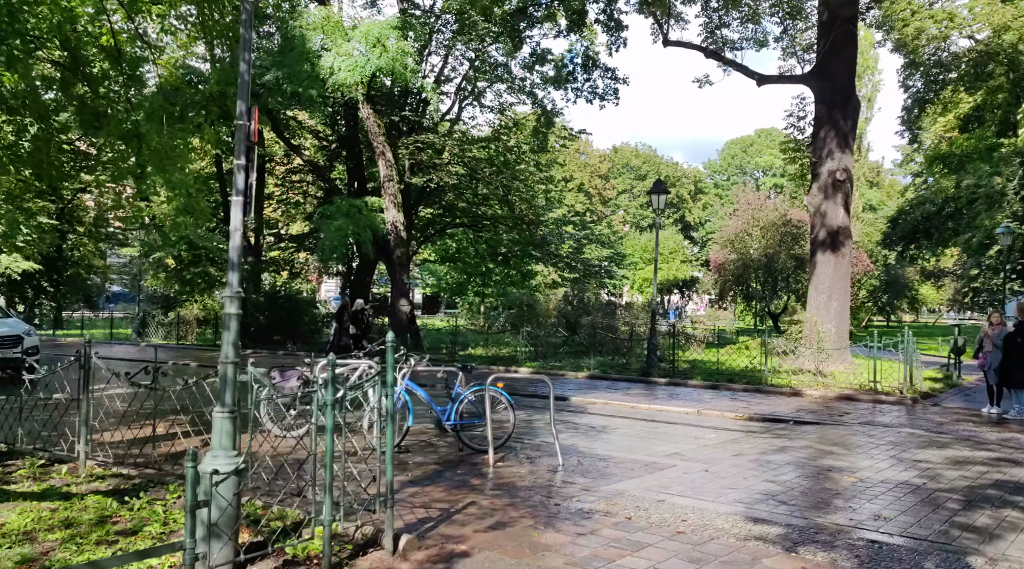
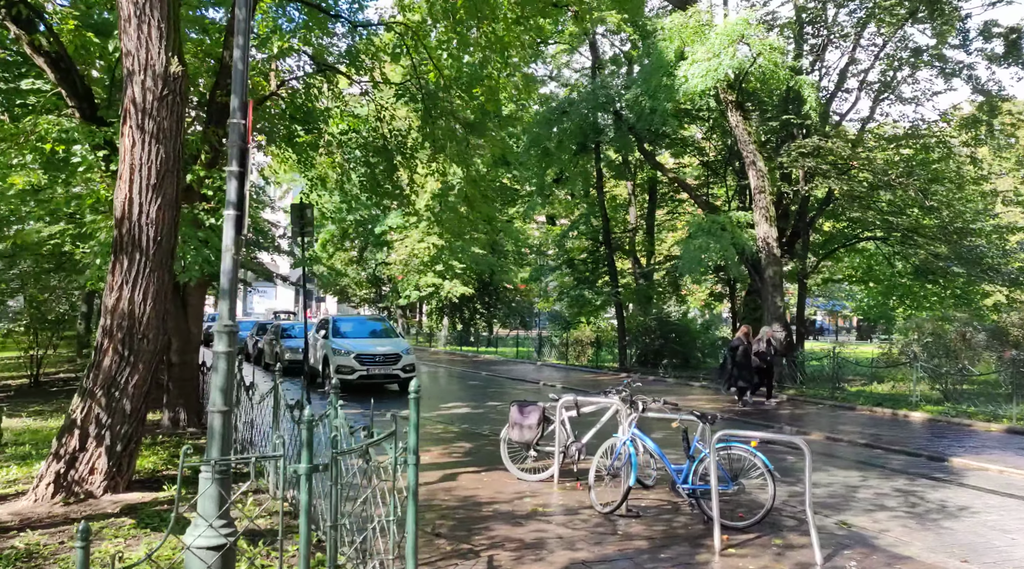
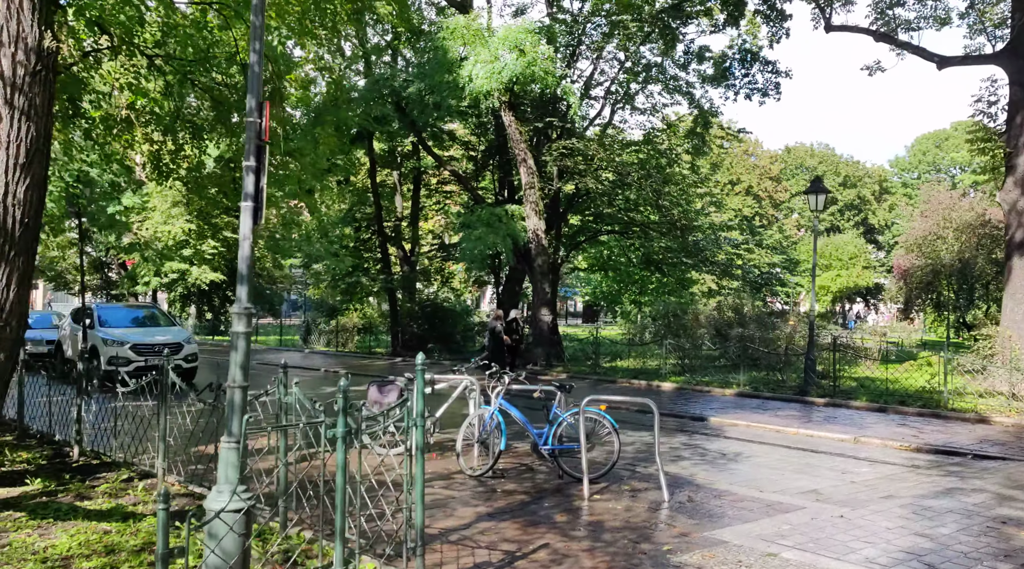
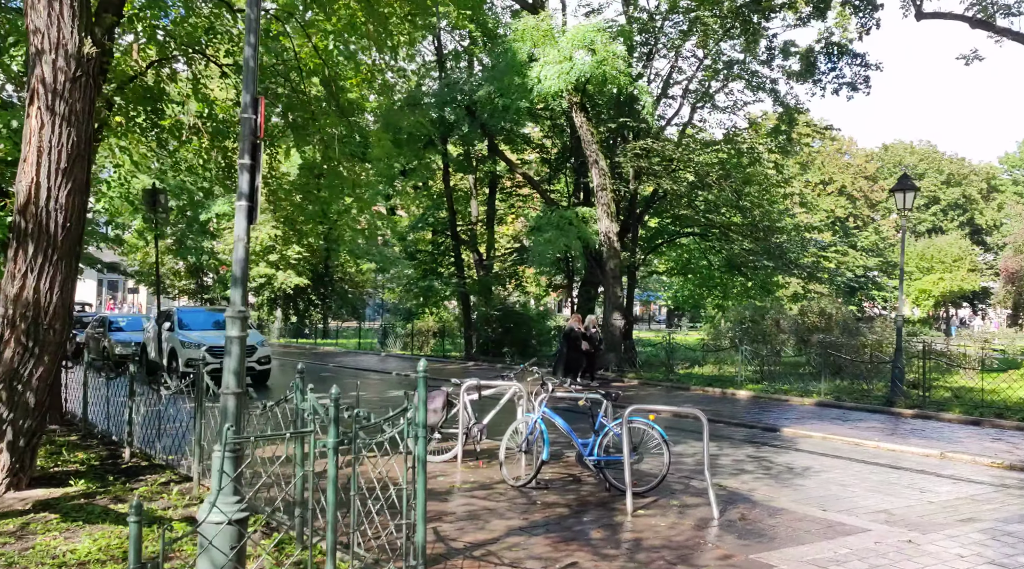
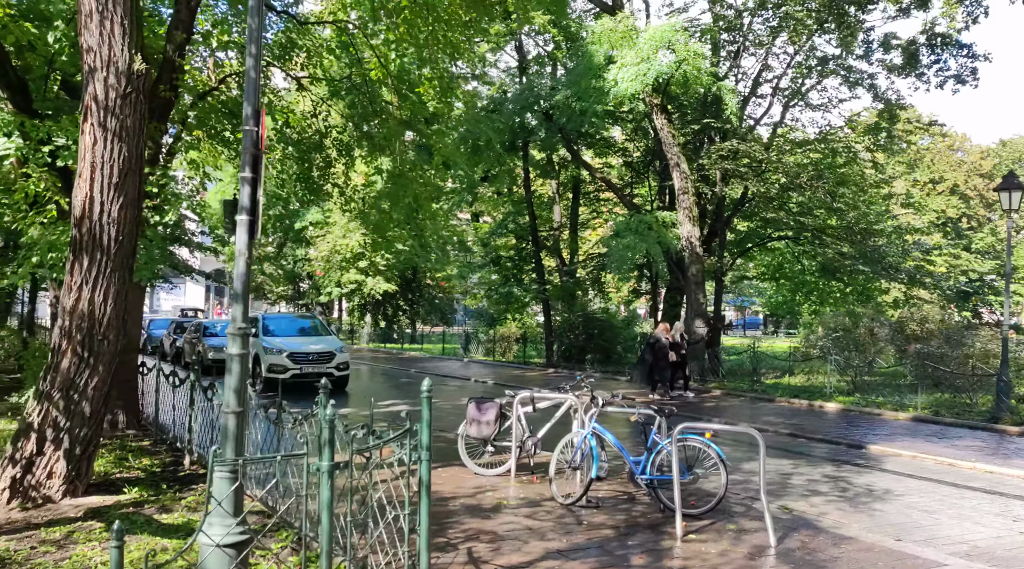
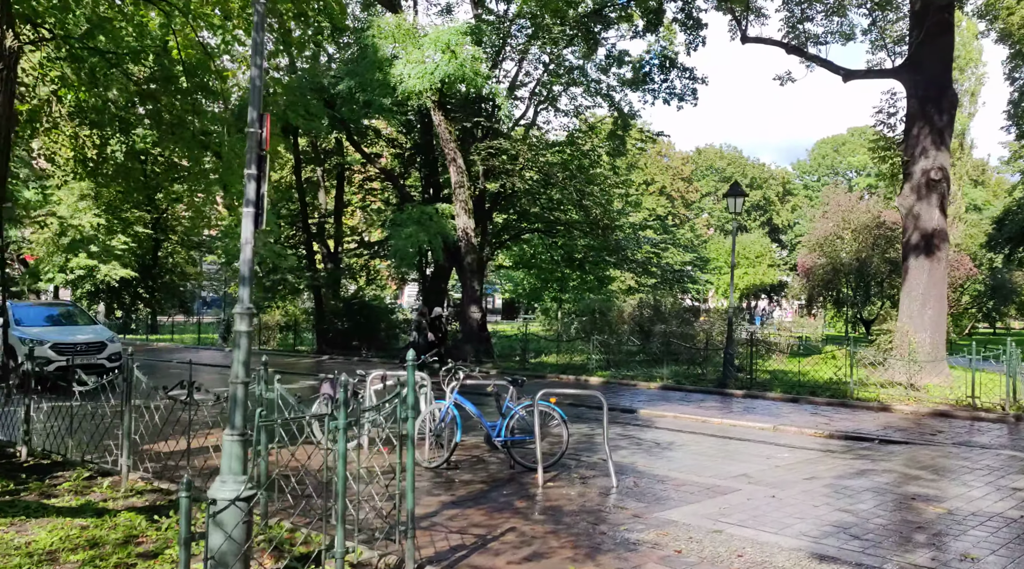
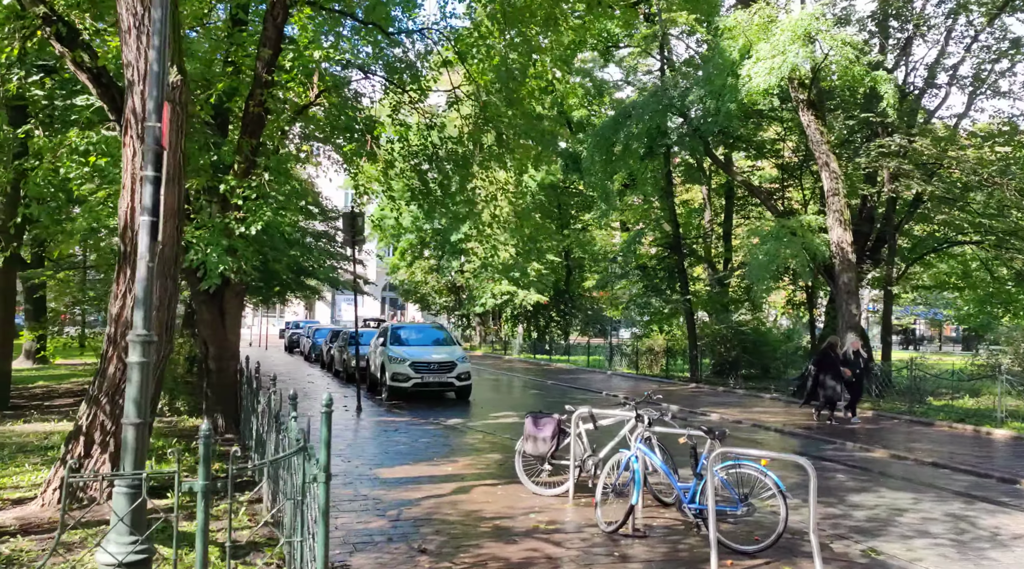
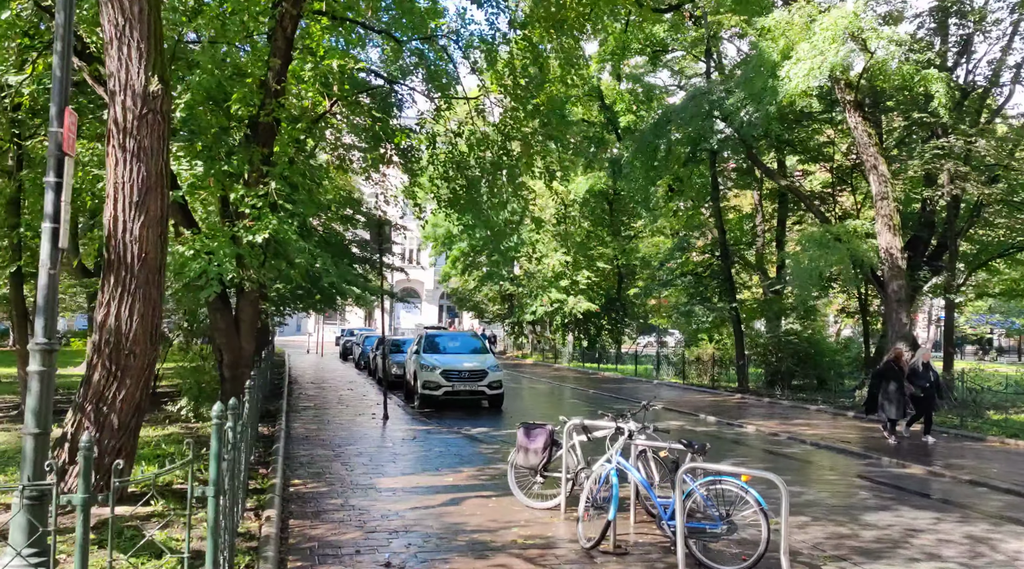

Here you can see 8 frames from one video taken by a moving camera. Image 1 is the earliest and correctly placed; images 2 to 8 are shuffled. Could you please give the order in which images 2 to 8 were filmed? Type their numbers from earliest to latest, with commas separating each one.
6, 3, 4, 5, 2, 7, 8
